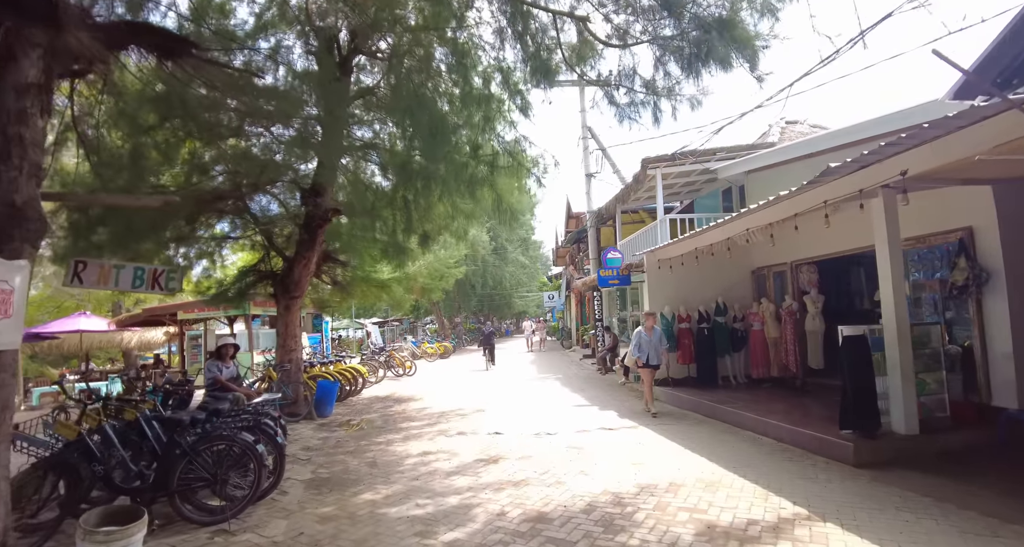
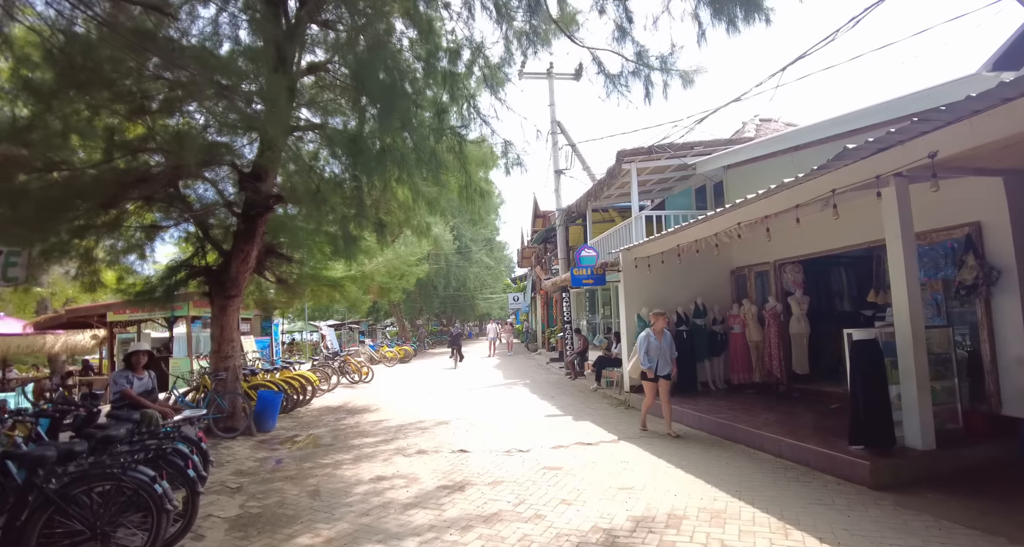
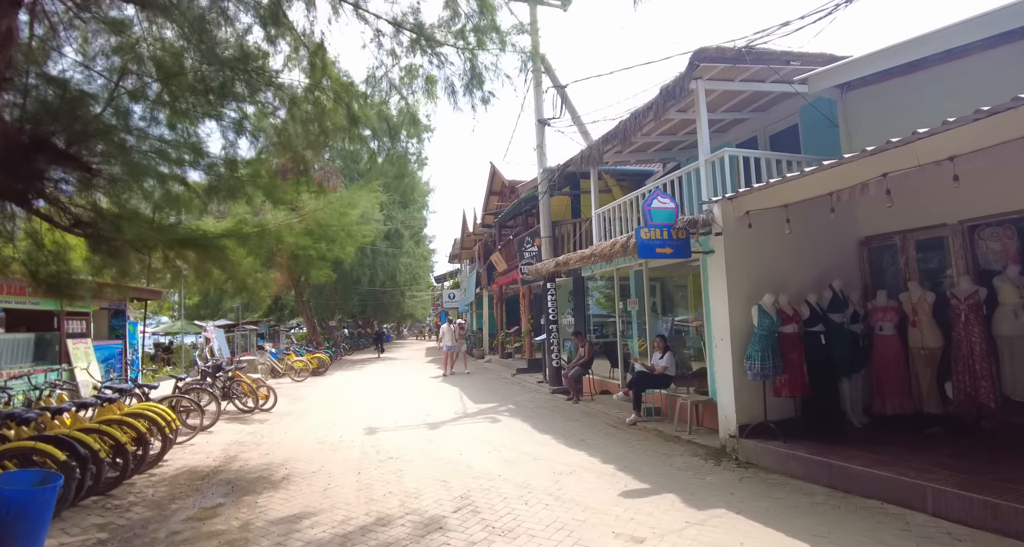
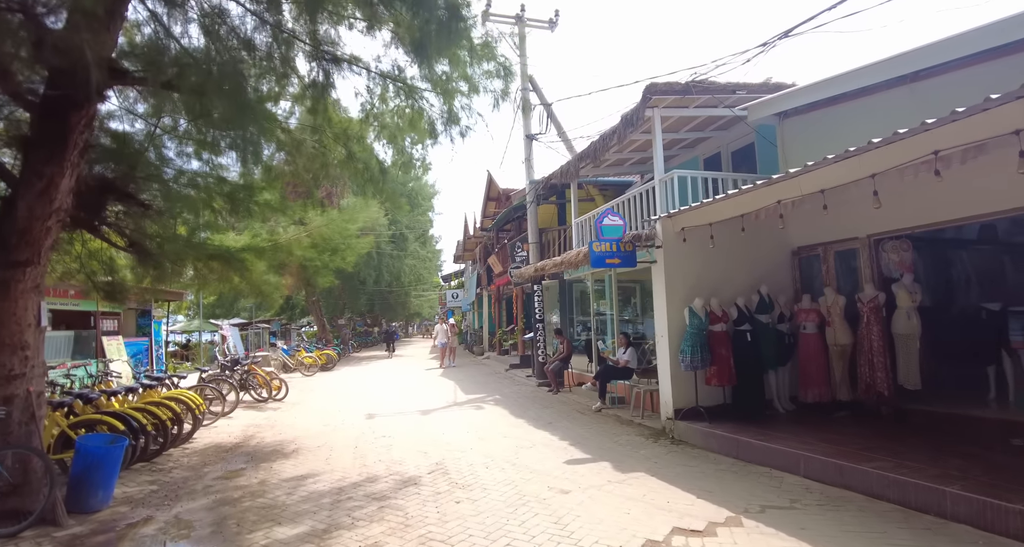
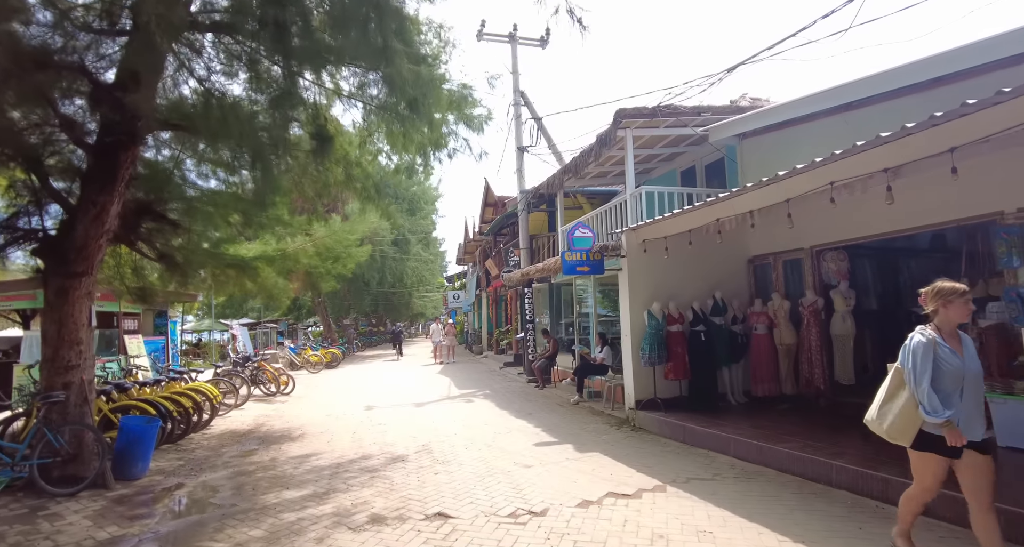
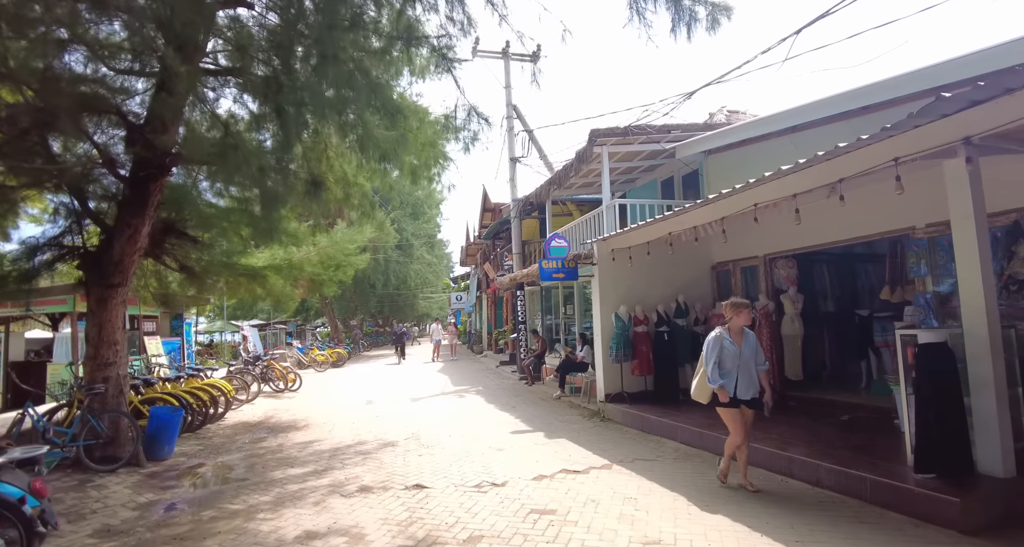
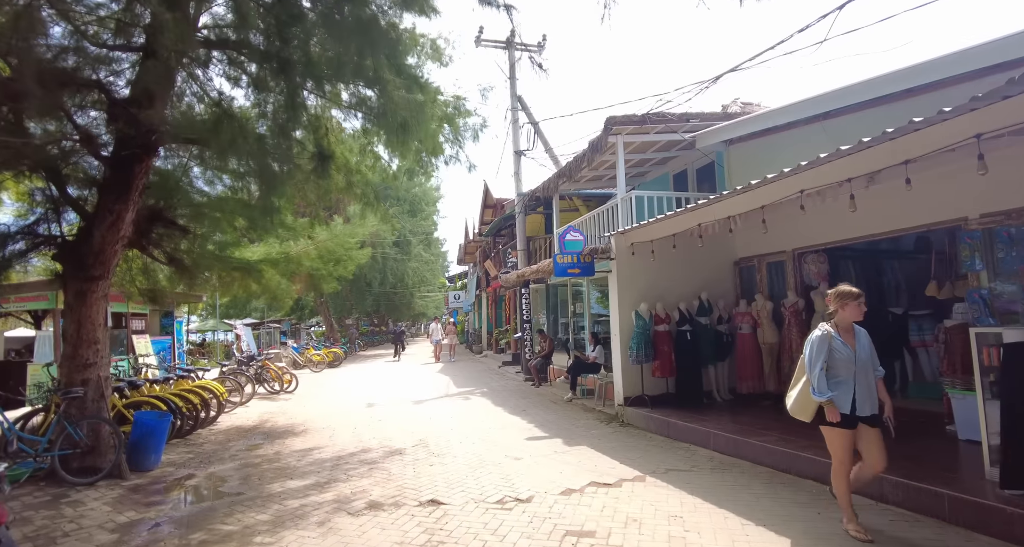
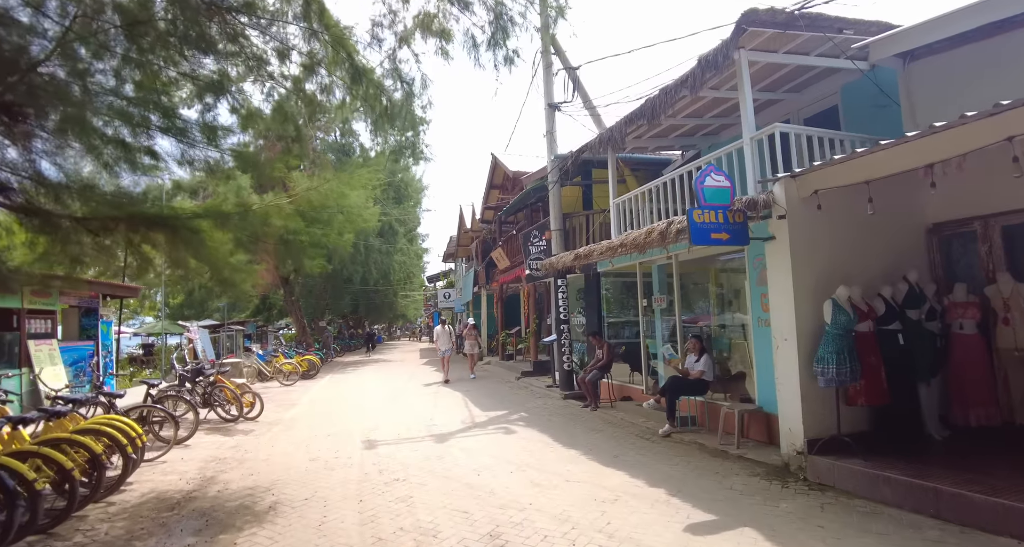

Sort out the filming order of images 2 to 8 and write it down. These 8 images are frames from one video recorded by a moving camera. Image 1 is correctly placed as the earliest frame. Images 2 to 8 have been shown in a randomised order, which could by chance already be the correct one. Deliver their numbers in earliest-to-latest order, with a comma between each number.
2, 6, 7, 5, 4, 3, 8
